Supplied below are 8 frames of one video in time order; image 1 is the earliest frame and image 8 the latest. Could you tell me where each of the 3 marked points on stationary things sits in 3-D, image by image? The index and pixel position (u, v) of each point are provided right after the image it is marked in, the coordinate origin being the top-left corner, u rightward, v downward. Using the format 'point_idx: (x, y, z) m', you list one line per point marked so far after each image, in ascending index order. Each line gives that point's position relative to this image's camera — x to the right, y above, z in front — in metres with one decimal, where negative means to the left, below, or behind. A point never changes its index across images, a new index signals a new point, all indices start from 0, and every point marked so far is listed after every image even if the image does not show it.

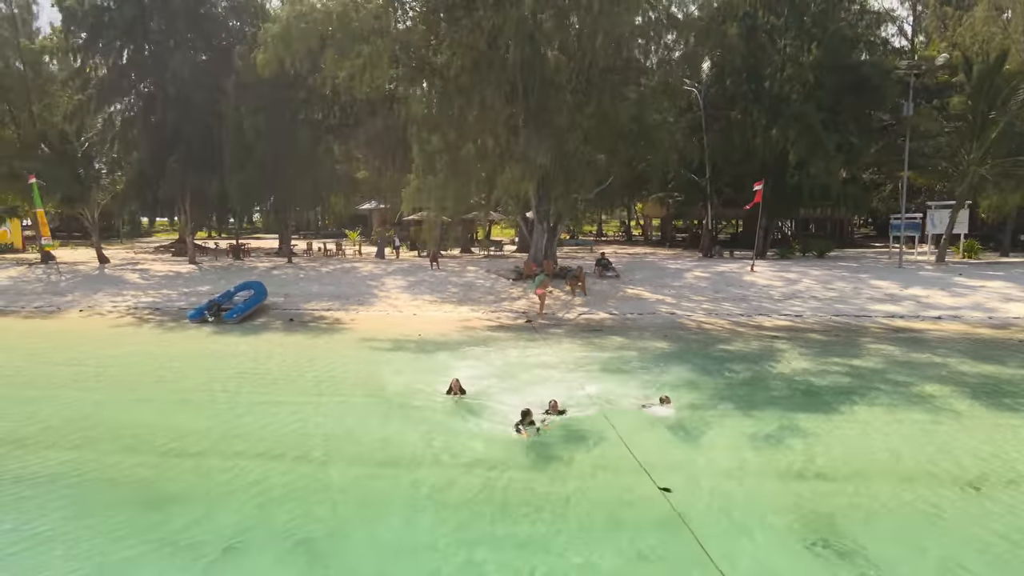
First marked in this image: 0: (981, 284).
0: (+9.7, +0.1, +16.4) m
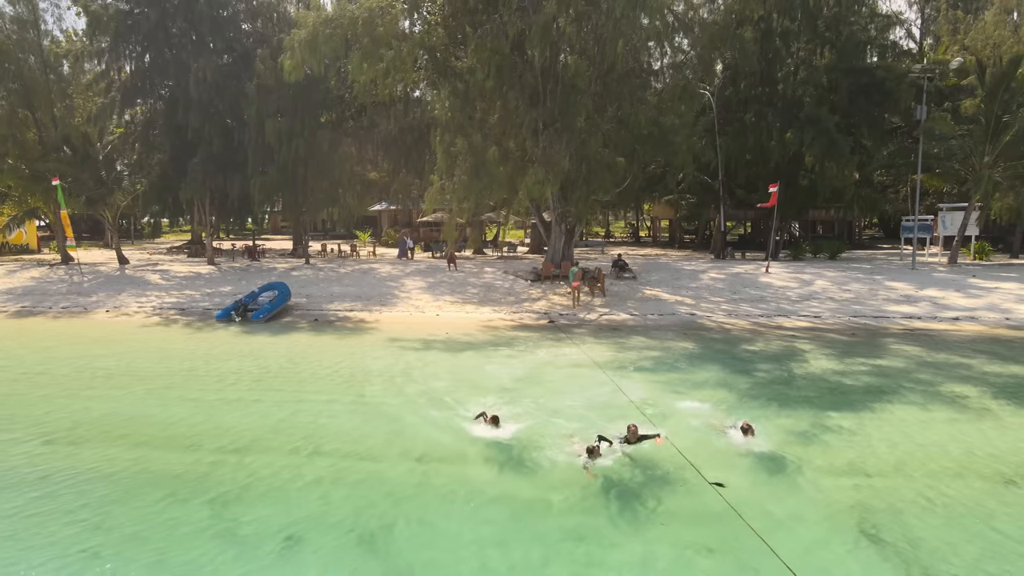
0: (+10.1, +0.1, +16.5) m
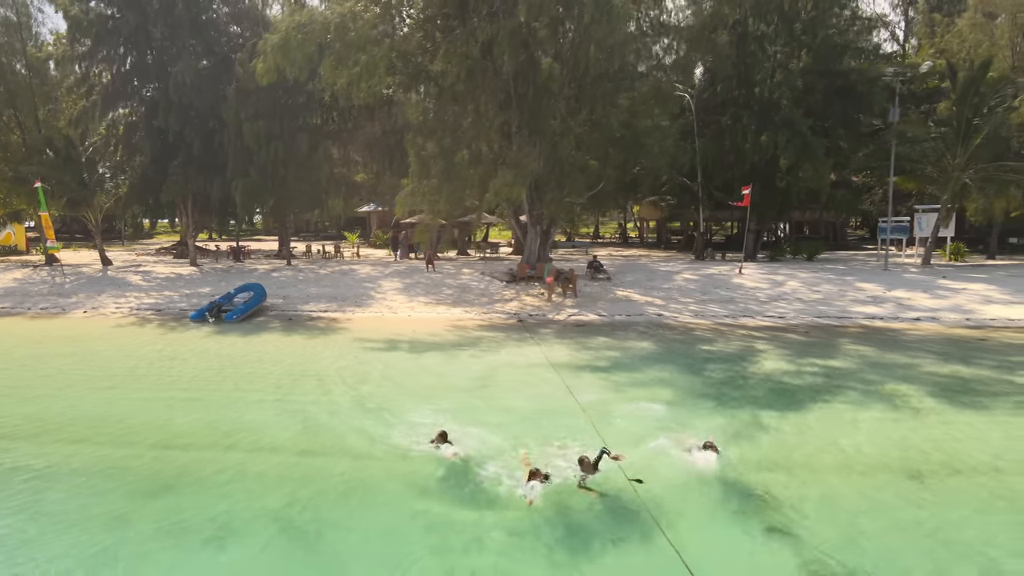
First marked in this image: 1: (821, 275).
0: (+9.6, +0.1, +16.8) m
1: (+7.2, +0.3, +18.4) m
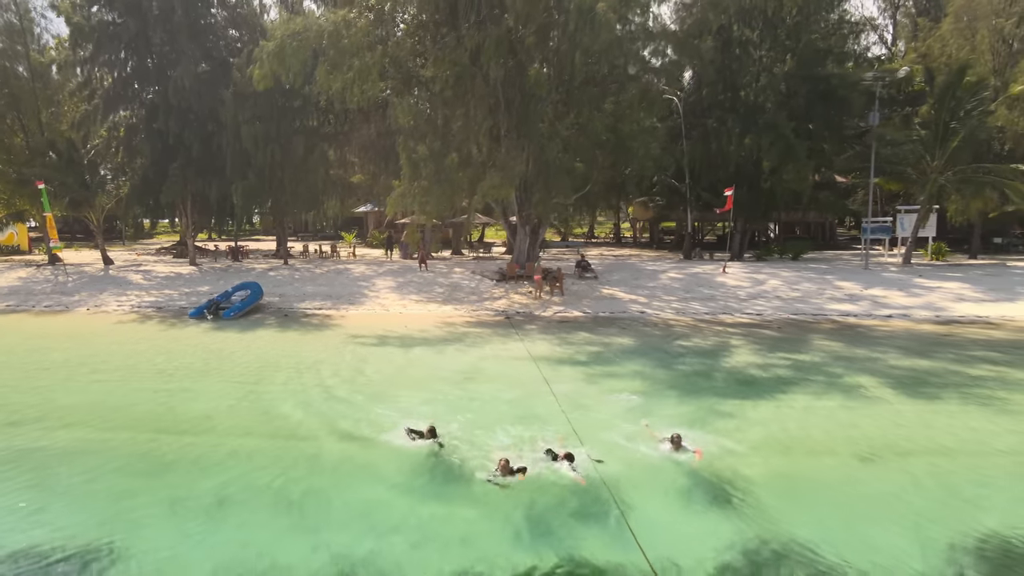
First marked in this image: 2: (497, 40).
0: (+9.3, +0.1, +17.3) m
1: (+7.0, +0.3, +18.9) m
2: (-0.3, +4.6, +14.9) m
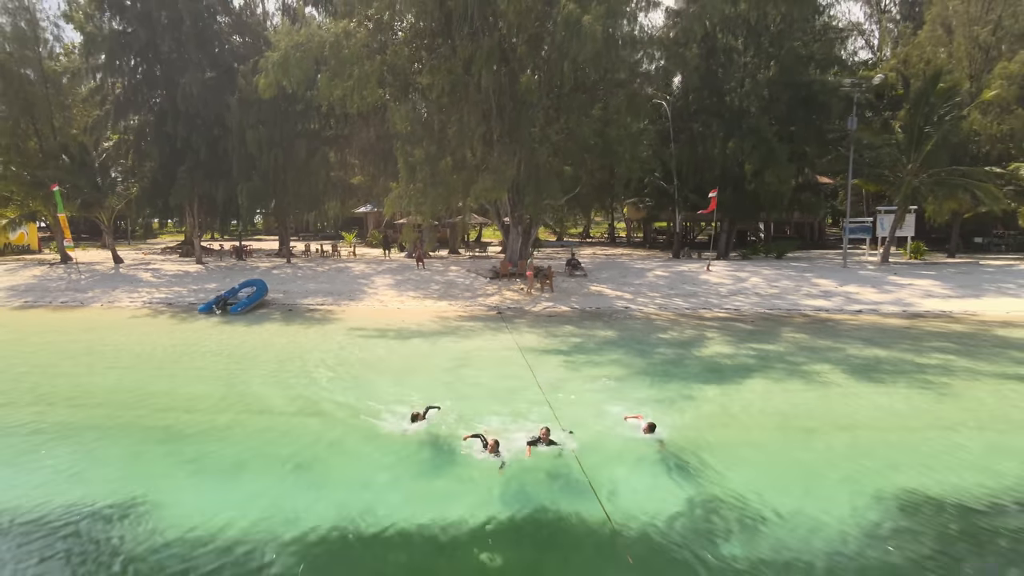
0: (+9.2, +0.2, +18.1) m
1: (+6.8, +0.4, +19.8) m
2: (-0.5, +4.7, +15.7) m
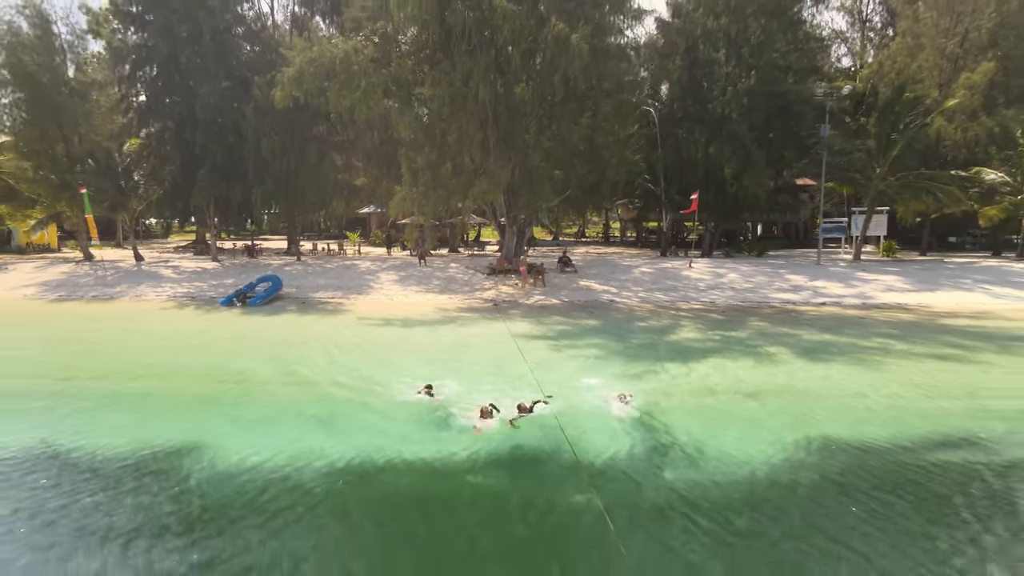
0: (+9.0, +0.3, +19.6) m
1: (+6.7, +0.5, +21.3) m
2: (-0.6, +4.8, +17.2) m
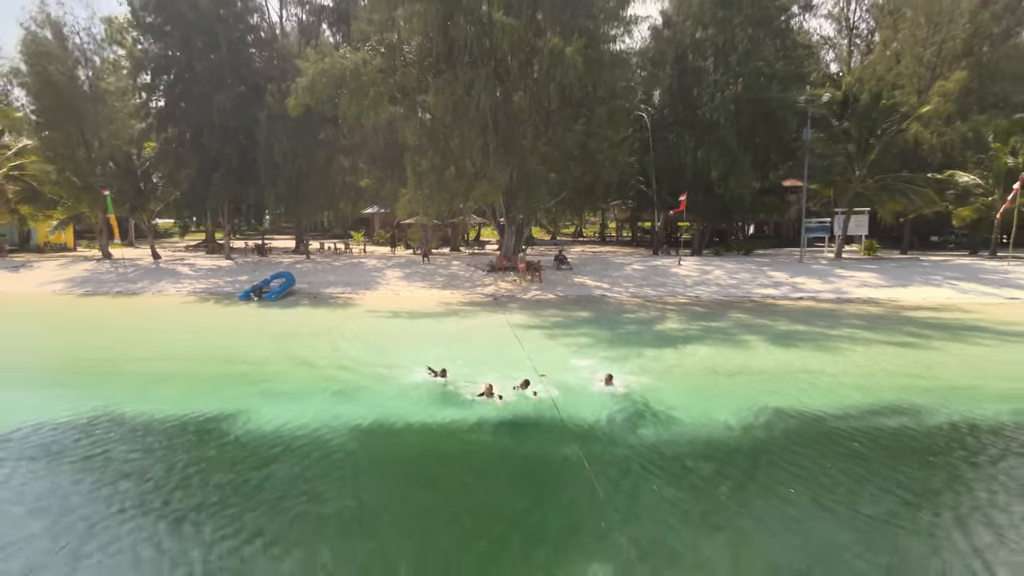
0: (+9.0, +0.4, +20.8) m
1: (+6.6, +0.6, +22.5) m
2: (-0.6, +4.9, +18.4) m
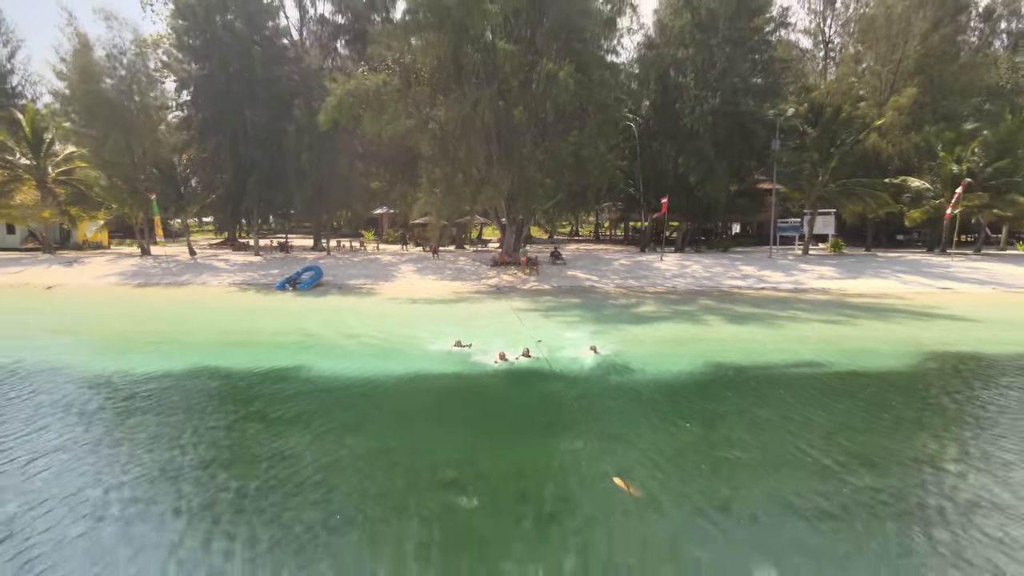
0: (+9.0, +0.6, +23.6) m
1: (+6.7, +0.9, +25.2) m
2: (-0.6, +5.1, +21.1) m
